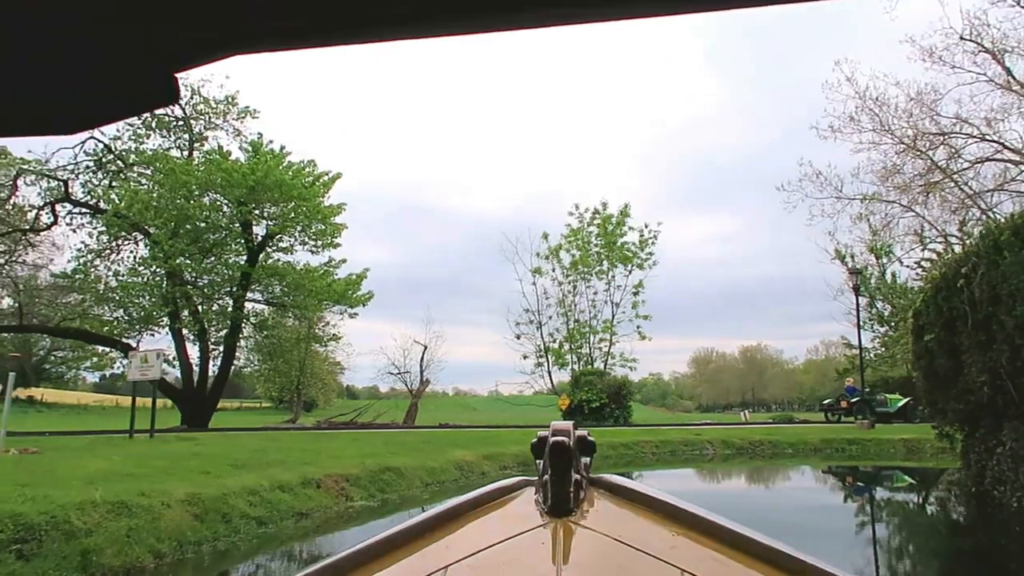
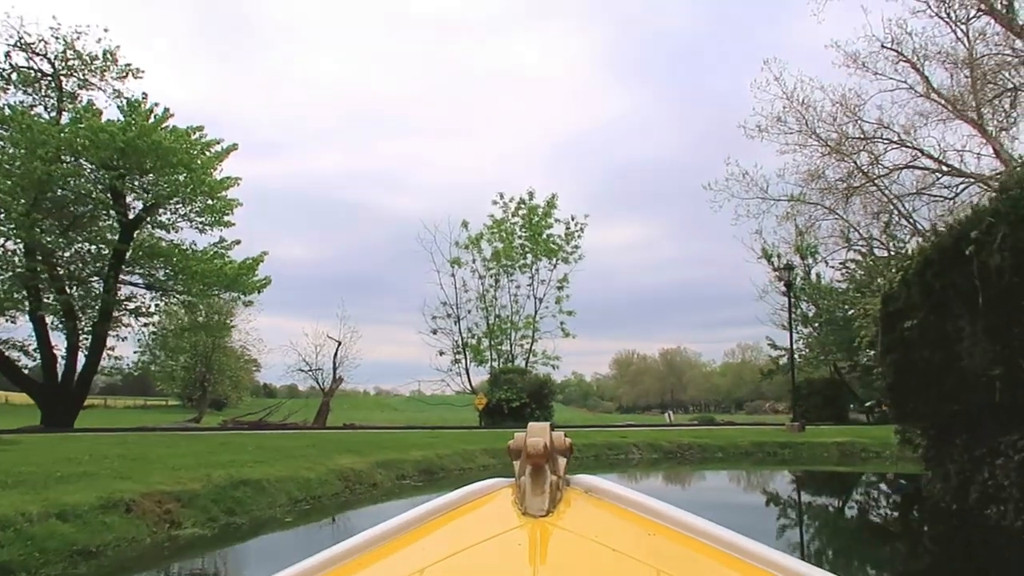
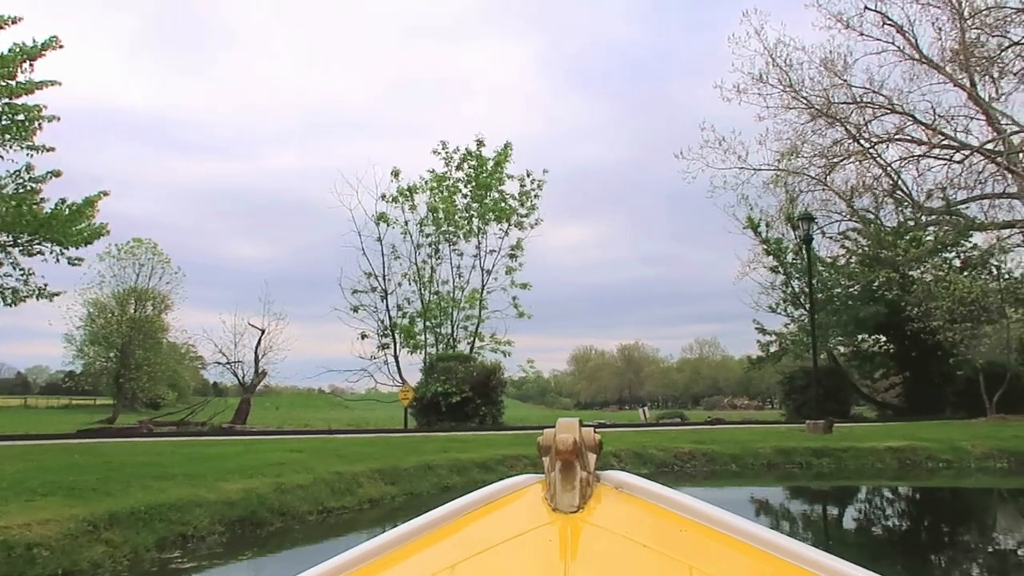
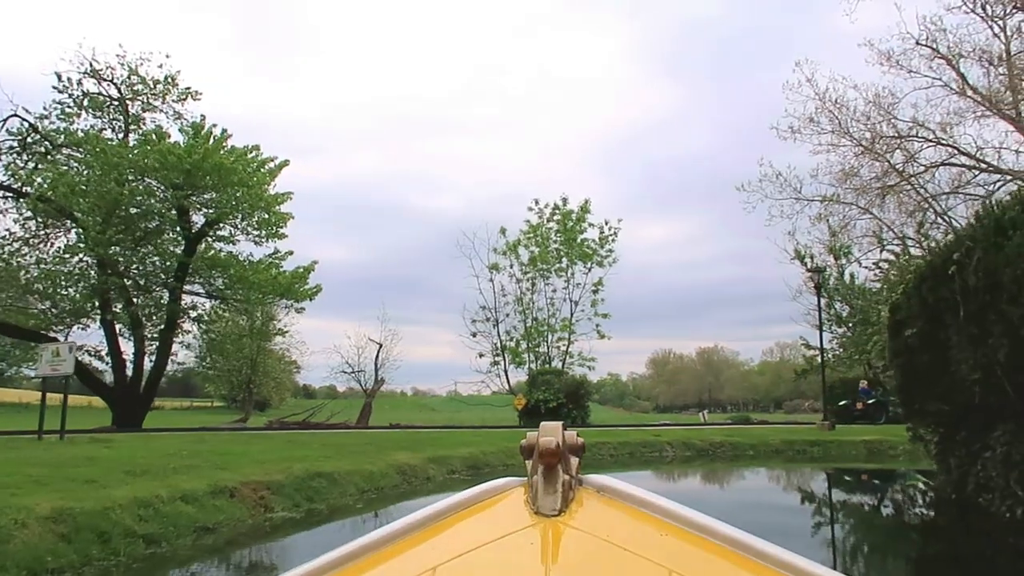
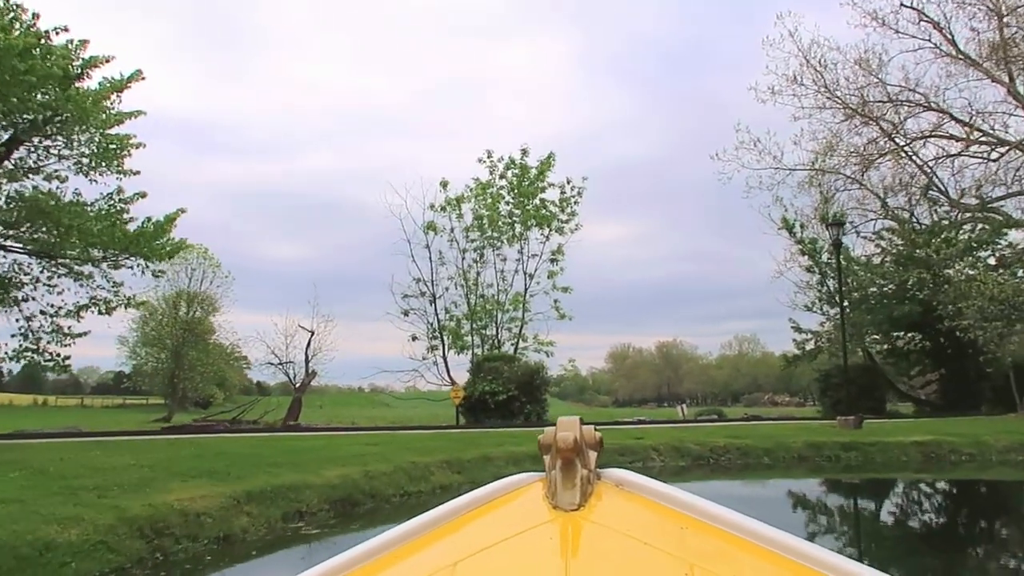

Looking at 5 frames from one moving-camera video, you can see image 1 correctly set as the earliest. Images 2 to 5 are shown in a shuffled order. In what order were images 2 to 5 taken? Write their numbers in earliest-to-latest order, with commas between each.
4, 2, 5, 3
